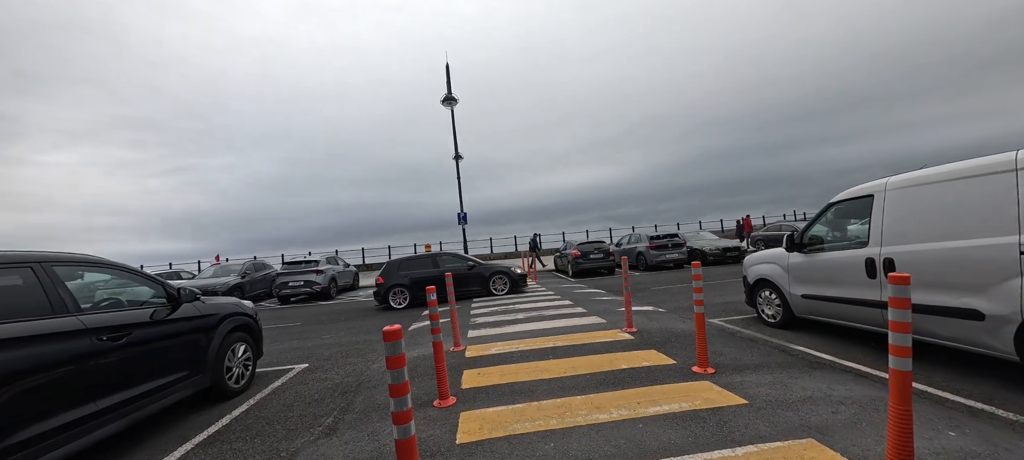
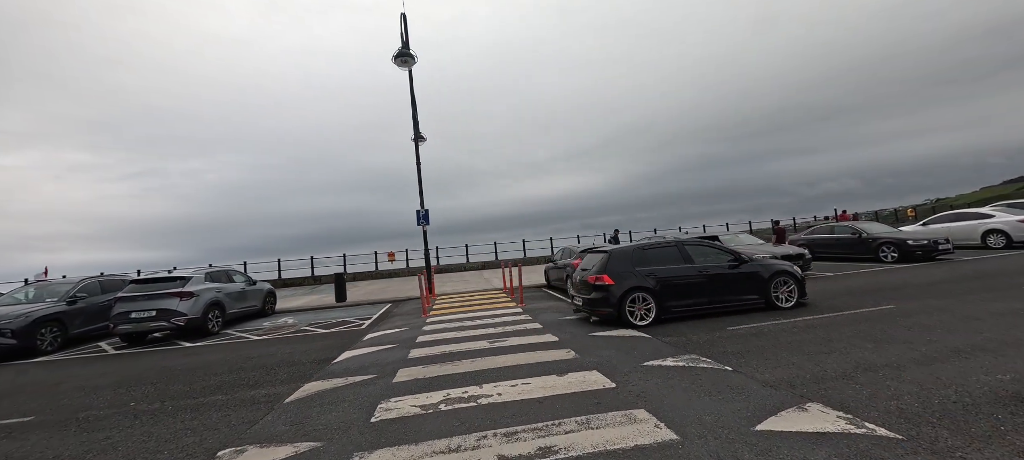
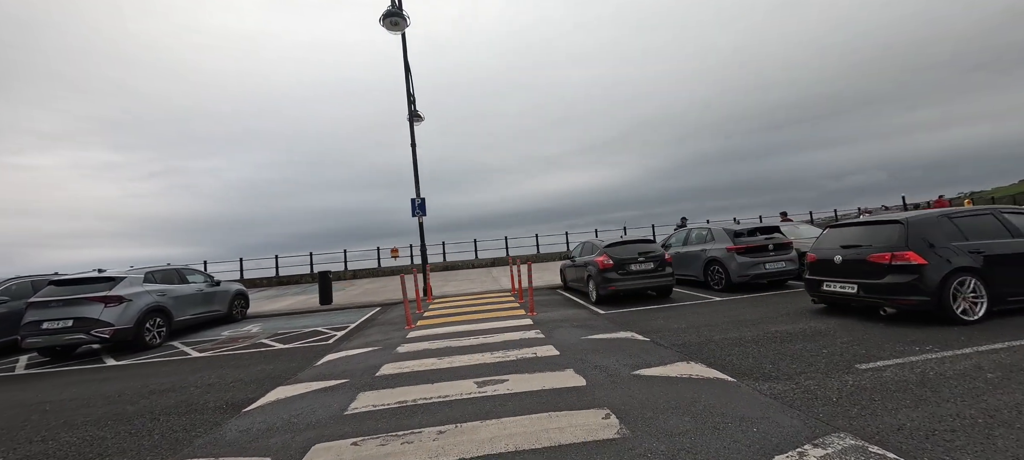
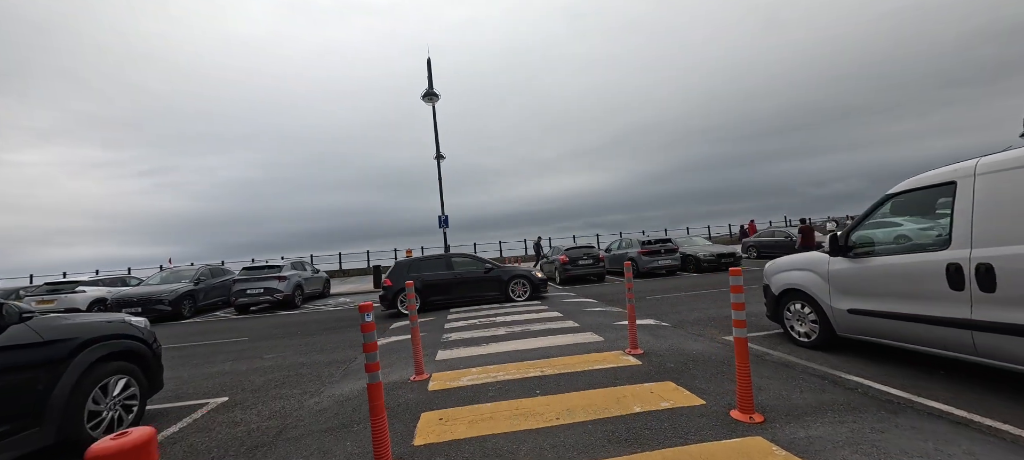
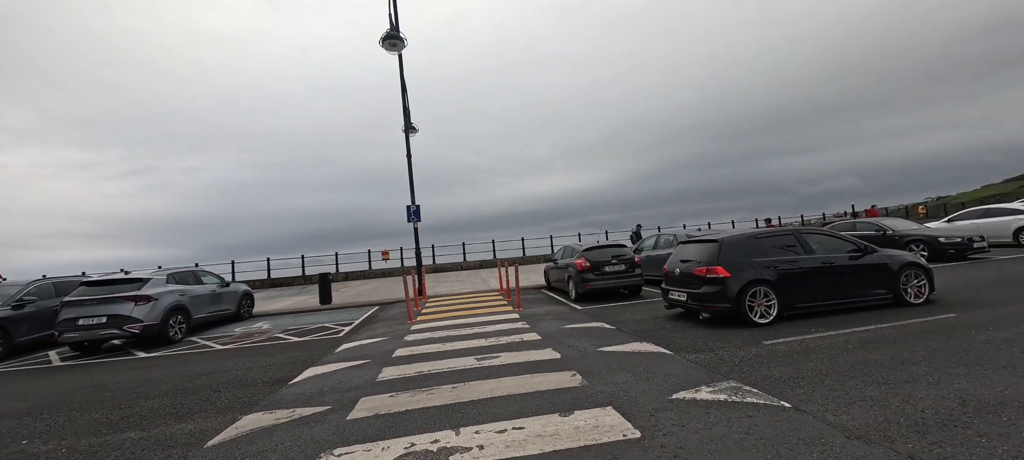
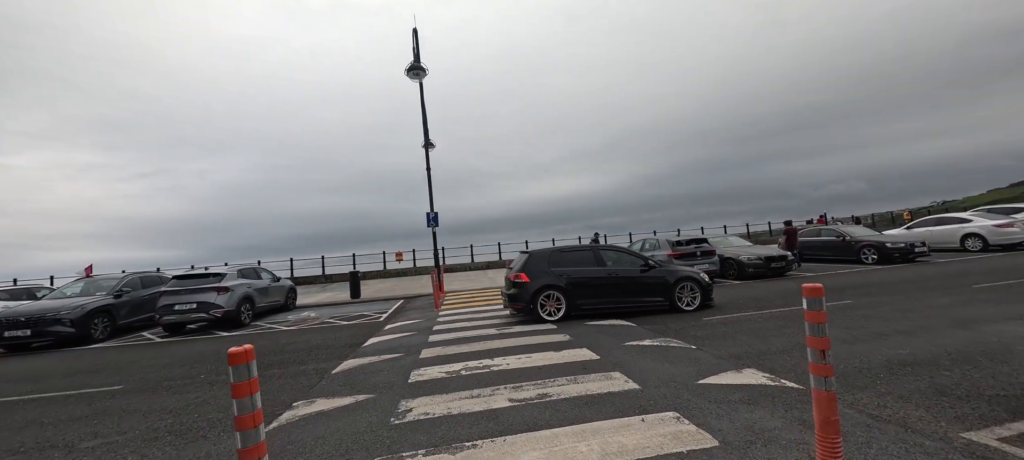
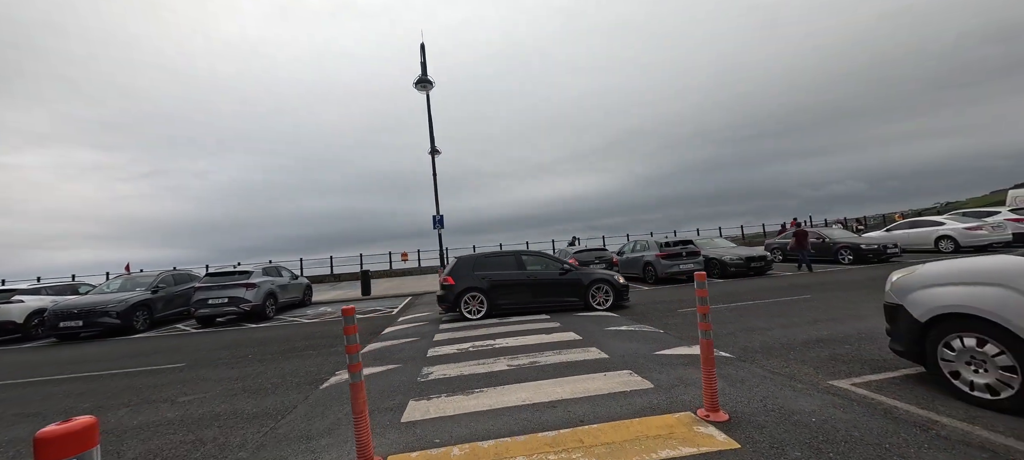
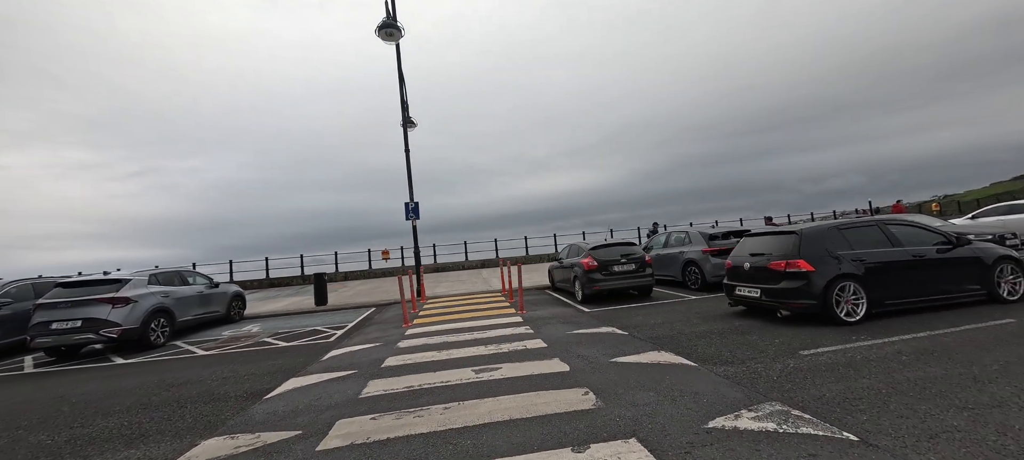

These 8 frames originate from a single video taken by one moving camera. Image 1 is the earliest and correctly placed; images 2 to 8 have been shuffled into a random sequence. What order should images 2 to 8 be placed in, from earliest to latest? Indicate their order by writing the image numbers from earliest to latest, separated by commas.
4, 7, 6, 2, 5, 8, 3
